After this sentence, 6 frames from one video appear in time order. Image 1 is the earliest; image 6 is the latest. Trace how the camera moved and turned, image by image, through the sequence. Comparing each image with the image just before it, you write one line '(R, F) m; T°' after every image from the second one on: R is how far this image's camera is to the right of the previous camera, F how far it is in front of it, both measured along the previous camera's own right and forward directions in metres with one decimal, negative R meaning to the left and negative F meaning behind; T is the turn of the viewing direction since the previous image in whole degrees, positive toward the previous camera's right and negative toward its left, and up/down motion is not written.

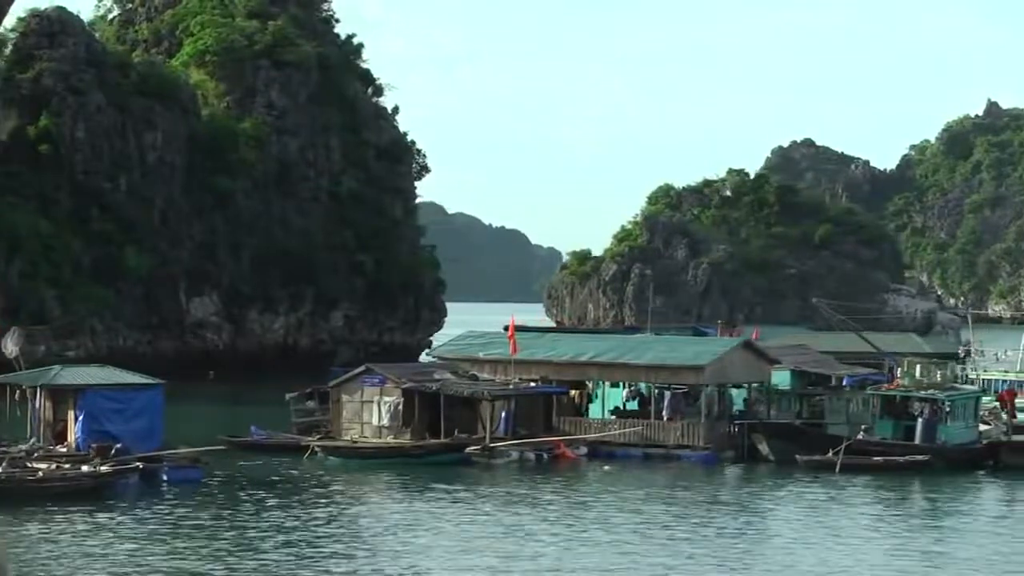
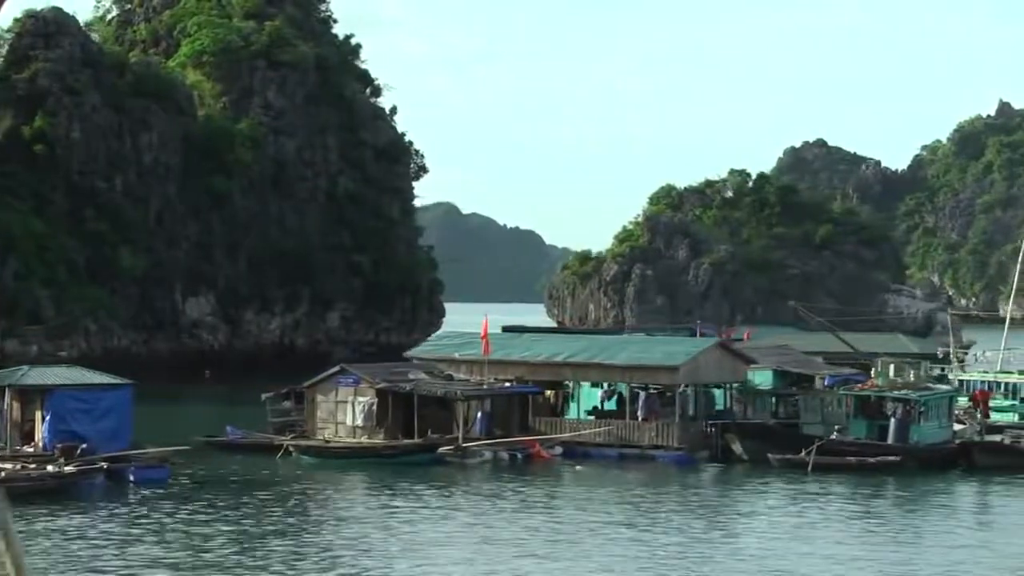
(+0.5, 0.0) m; 0°
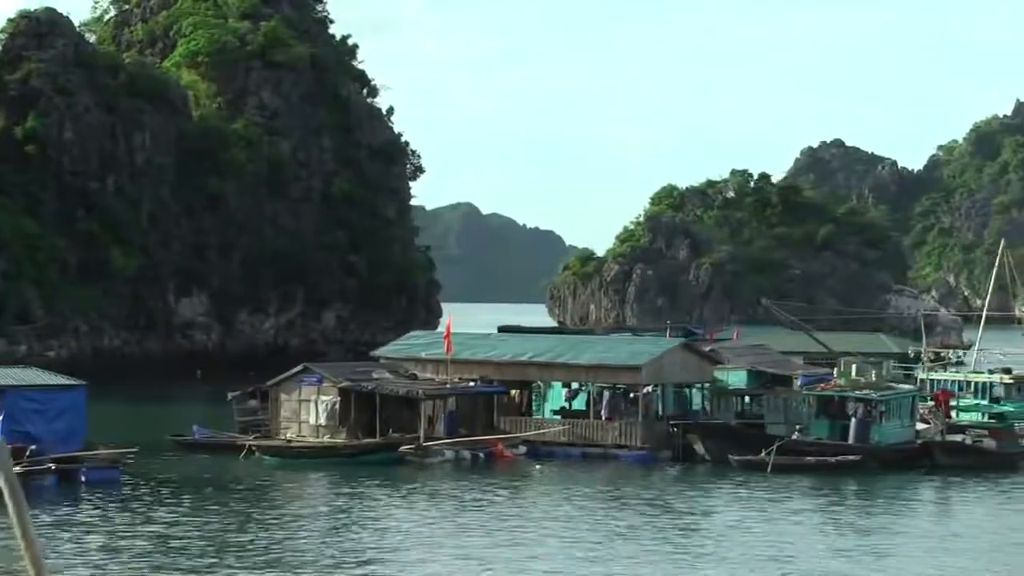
(+0.7, 0.0) m; 0°
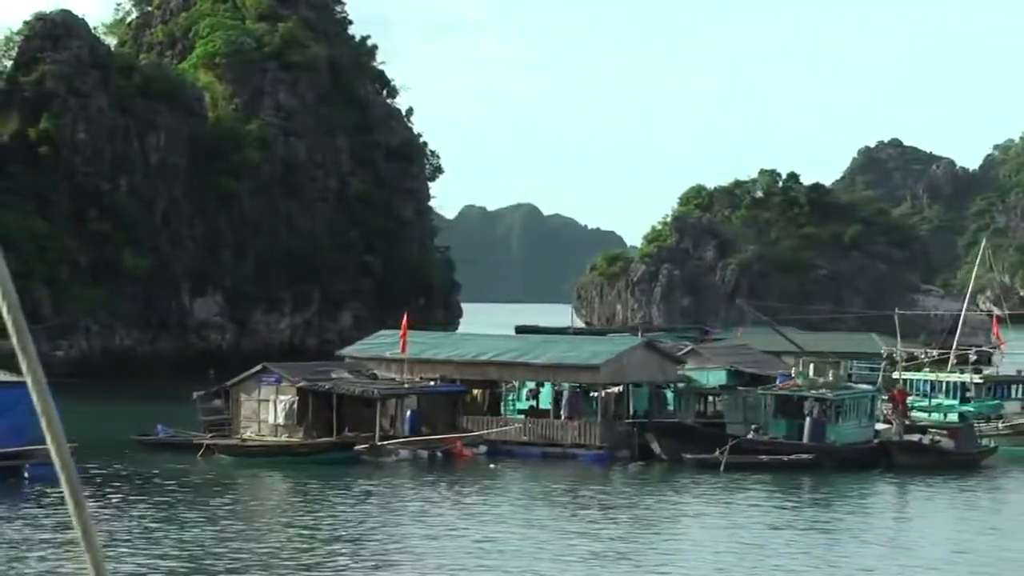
(+1.2, 0.0) m; -1°
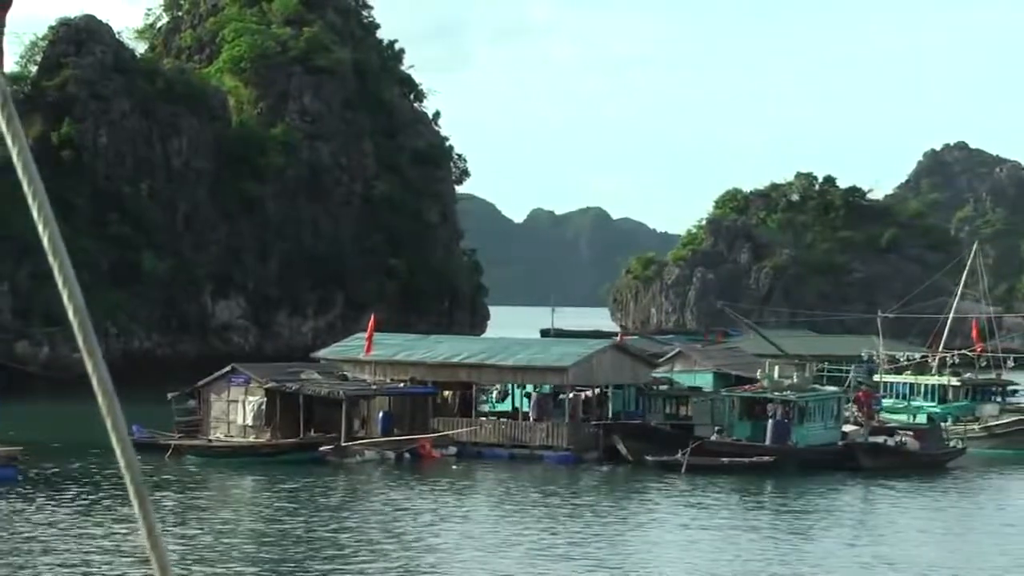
(+1.2, -0.1) m; -1°
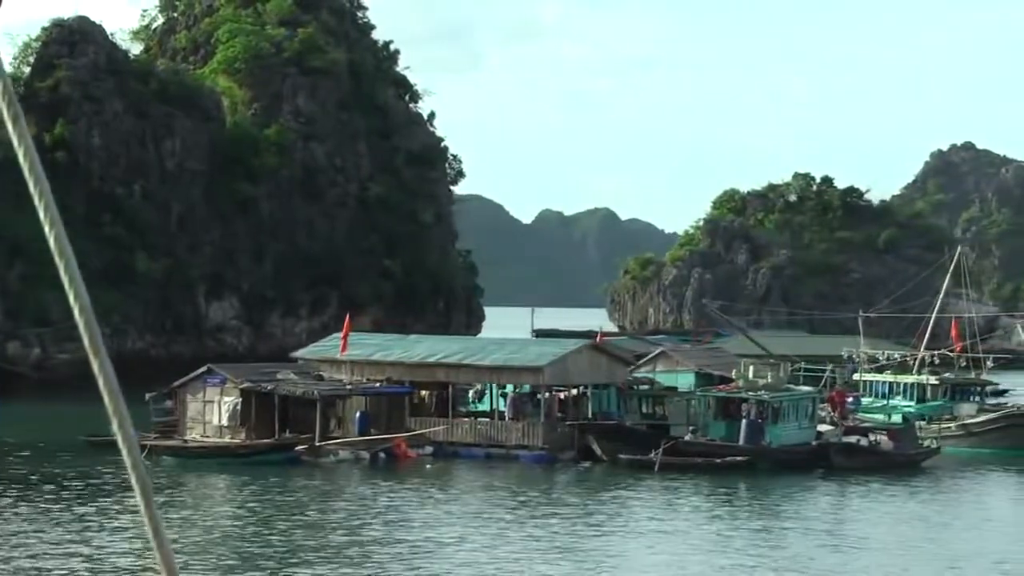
(+0.4, 0.0) m; 0°
